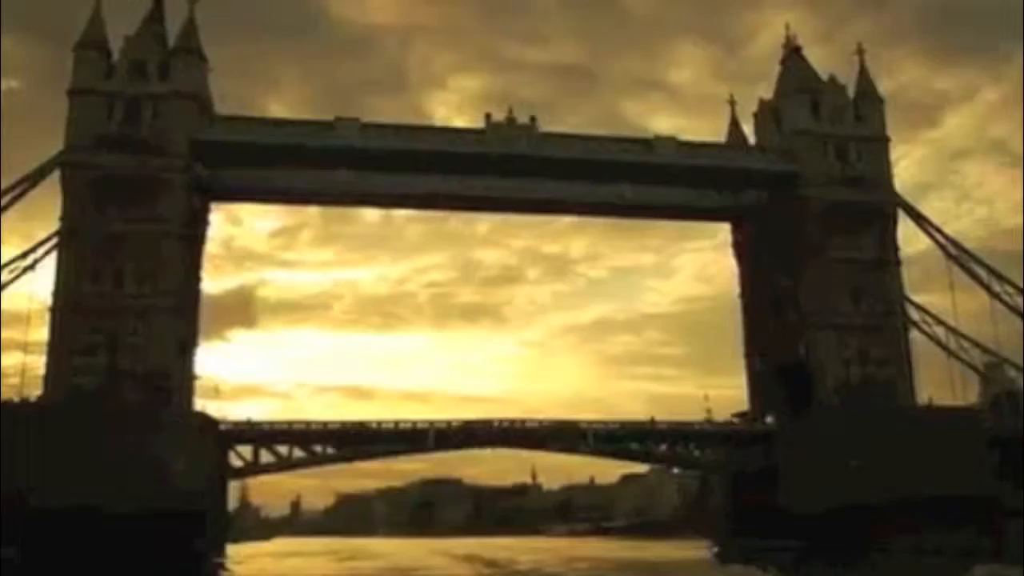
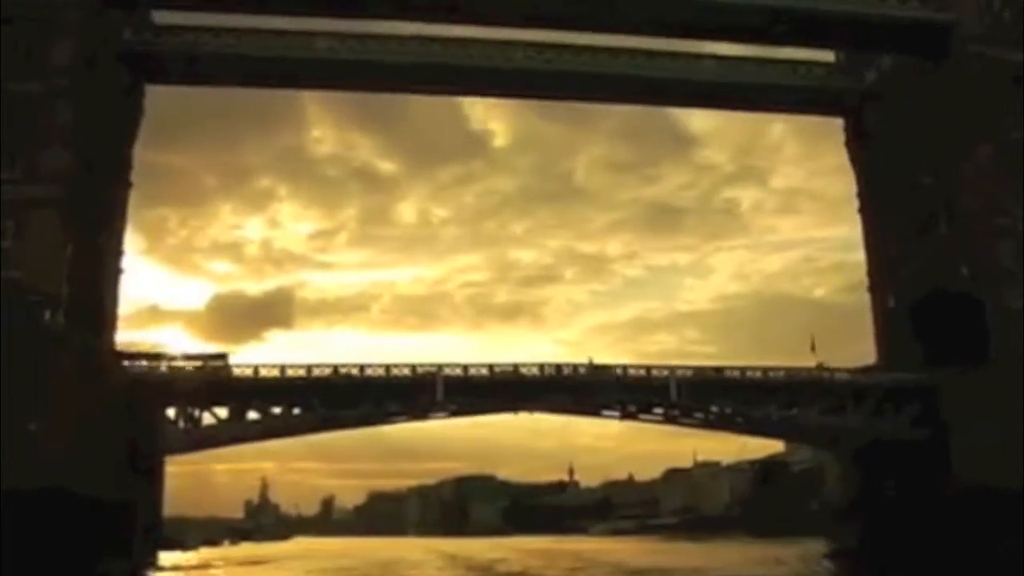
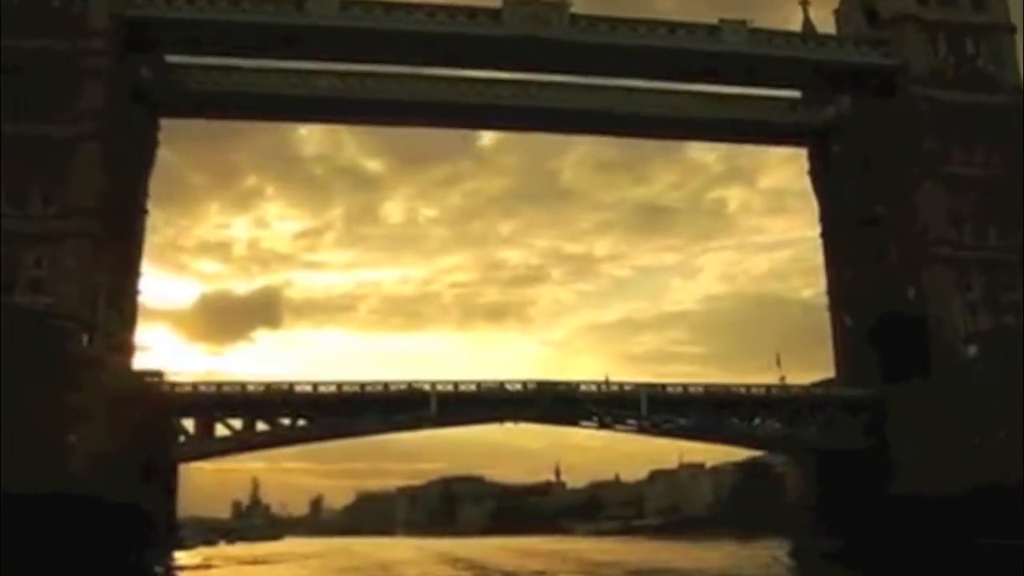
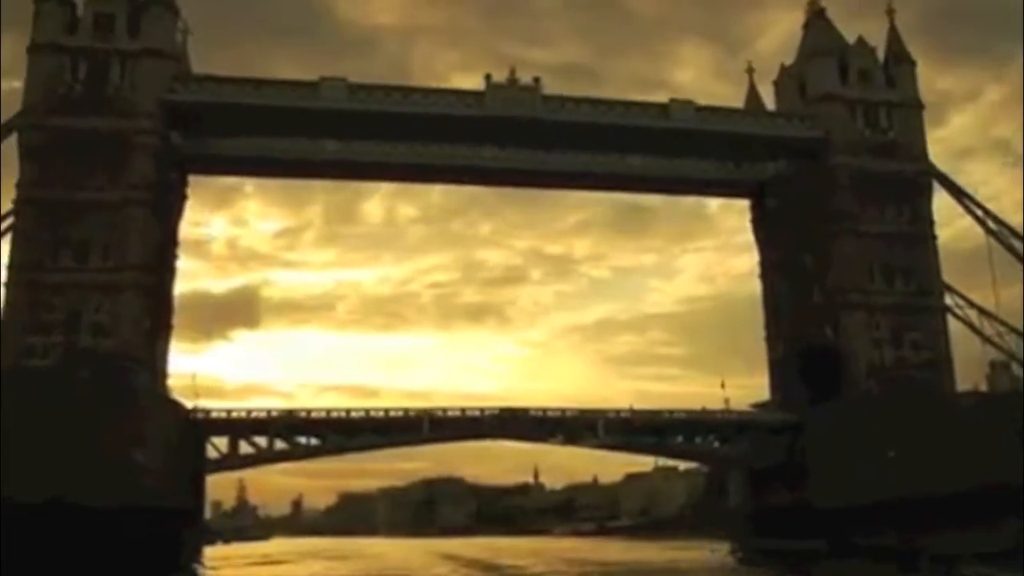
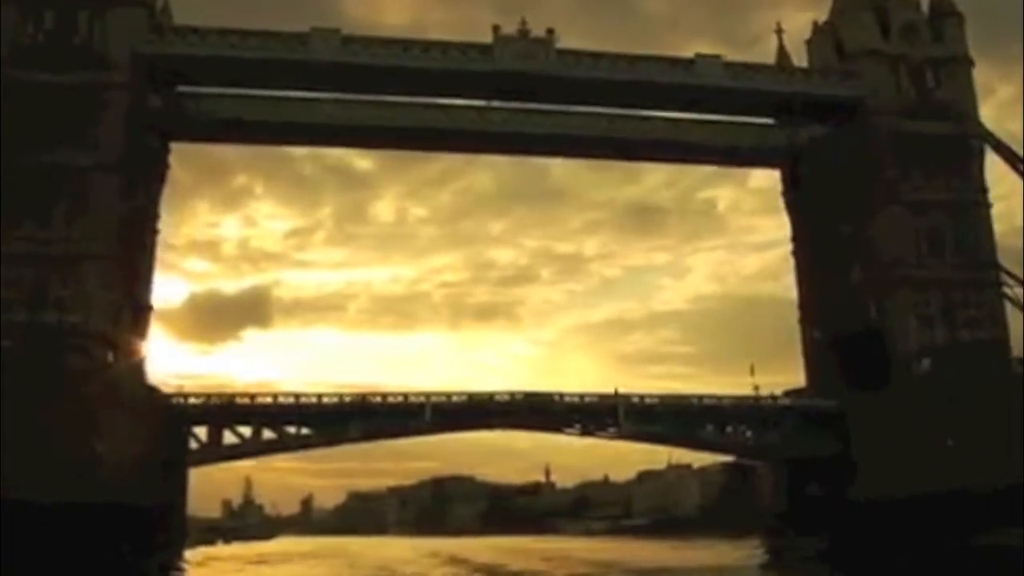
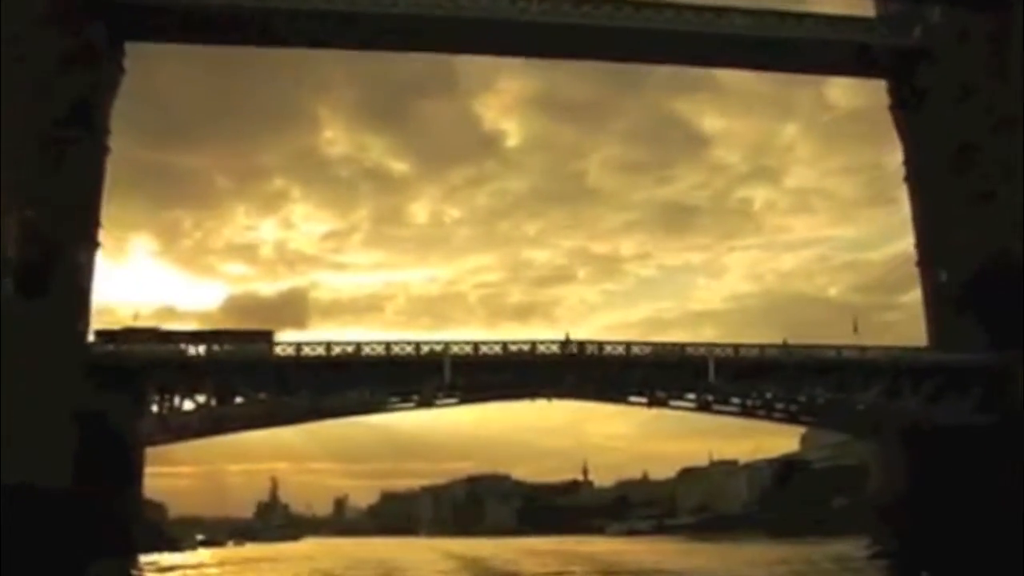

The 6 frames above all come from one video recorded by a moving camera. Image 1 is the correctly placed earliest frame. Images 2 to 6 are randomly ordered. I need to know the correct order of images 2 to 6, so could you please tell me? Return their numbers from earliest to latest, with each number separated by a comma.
4, 5, 3, 2, 6
